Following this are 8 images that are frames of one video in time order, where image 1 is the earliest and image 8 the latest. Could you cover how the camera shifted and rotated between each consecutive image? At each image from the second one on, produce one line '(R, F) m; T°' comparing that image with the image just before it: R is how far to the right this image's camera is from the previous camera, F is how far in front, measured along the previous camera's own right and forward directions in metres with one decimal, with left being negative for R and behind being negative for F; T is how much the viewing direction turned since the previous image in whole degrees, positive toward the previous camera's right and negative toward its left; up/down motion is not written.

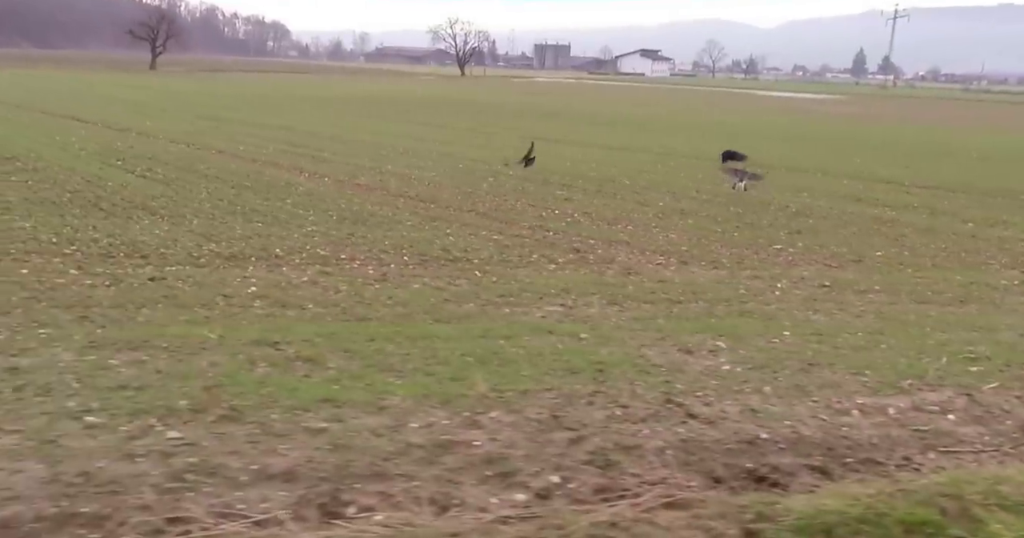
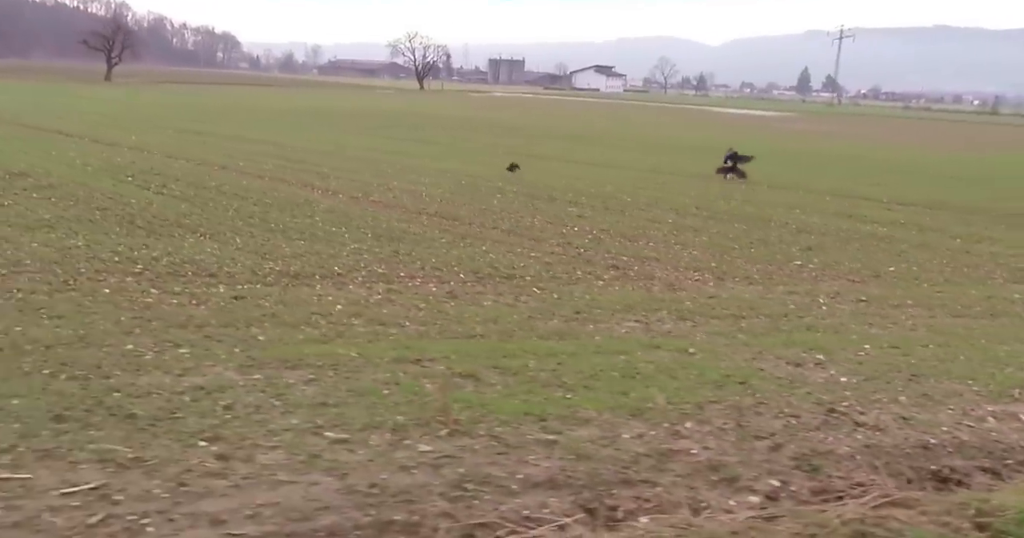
(-1.6, -0.4) m; +3°
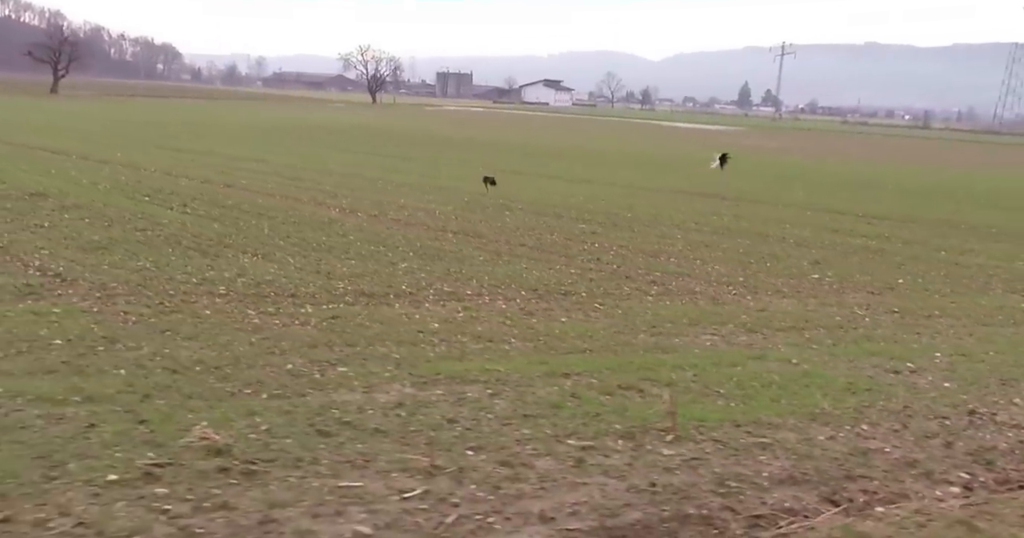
(-1.9, -0.7) m; +4°
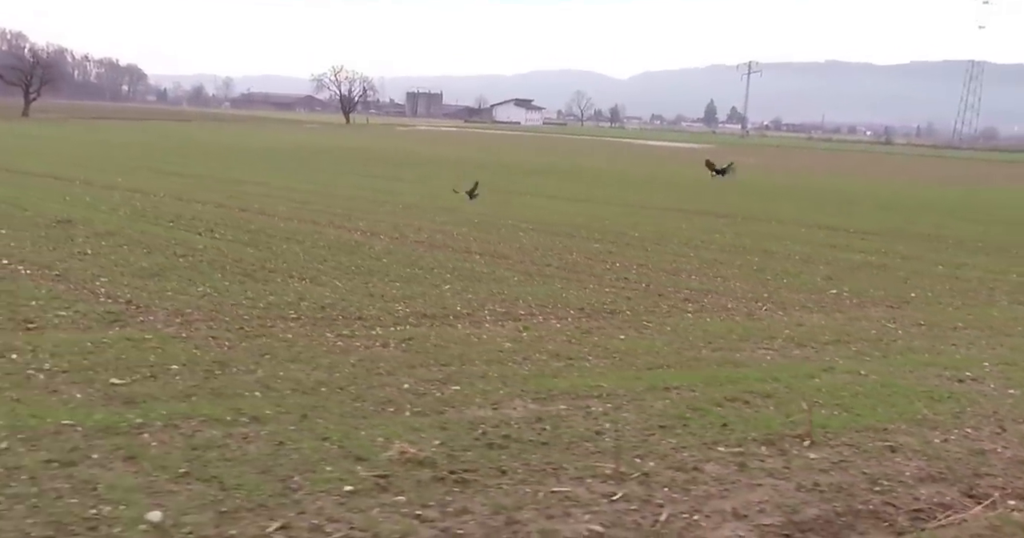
(-1.4, -0.6) m; +2°
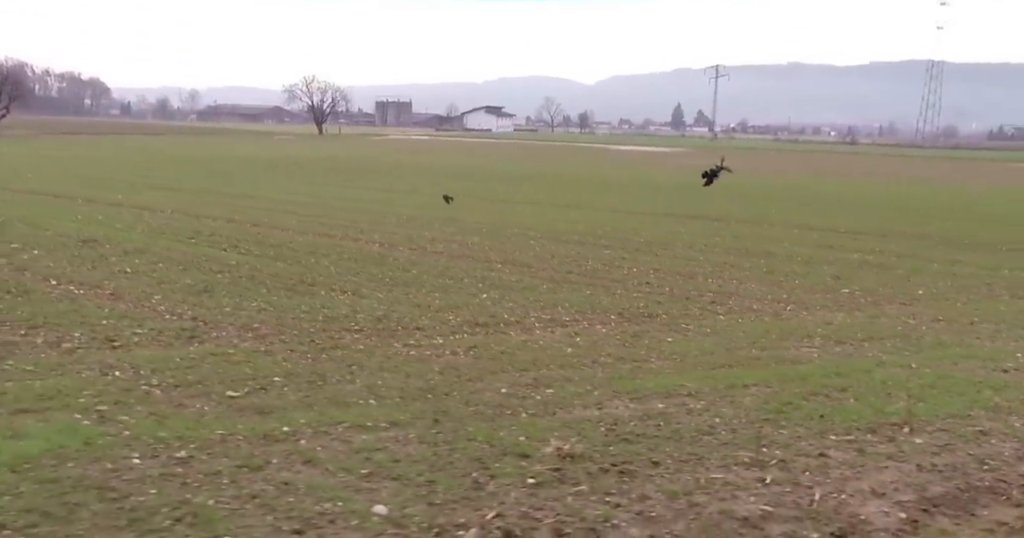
(-1.3, -0.6) m; +2°
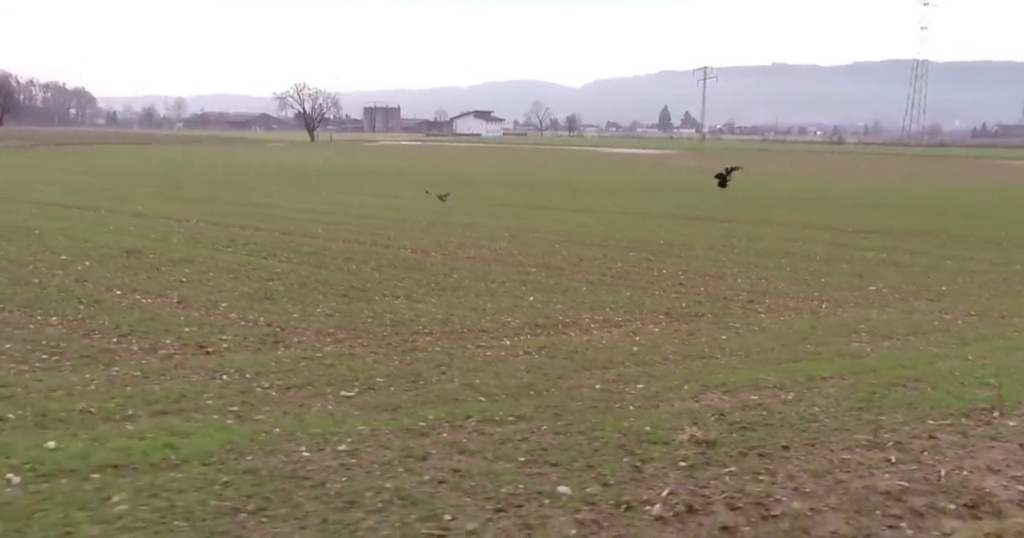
(-1.2, -0.7) m; +1°
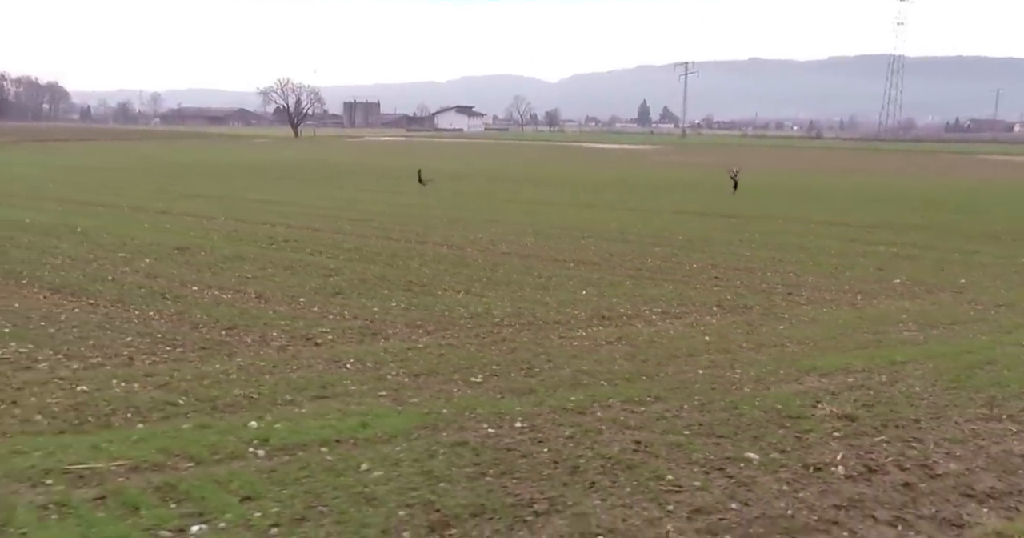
(-1.7, -0.9) m; +2°
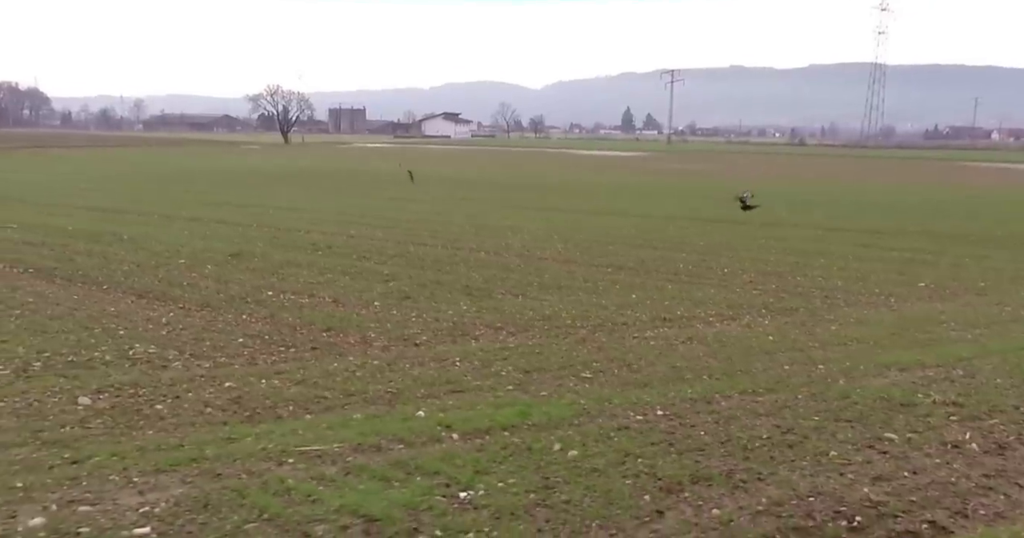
(-1.7, -1.0) m; +1°
